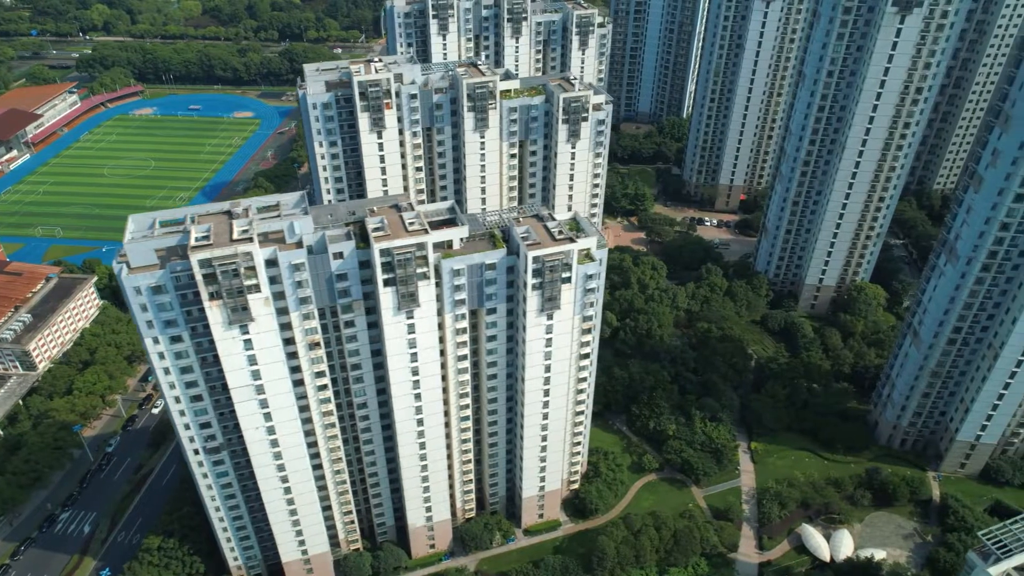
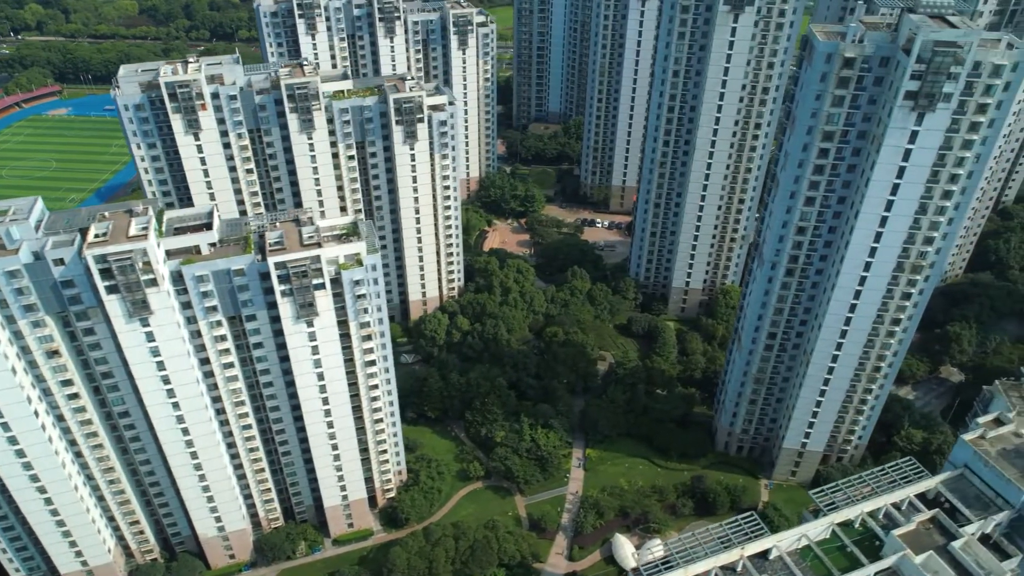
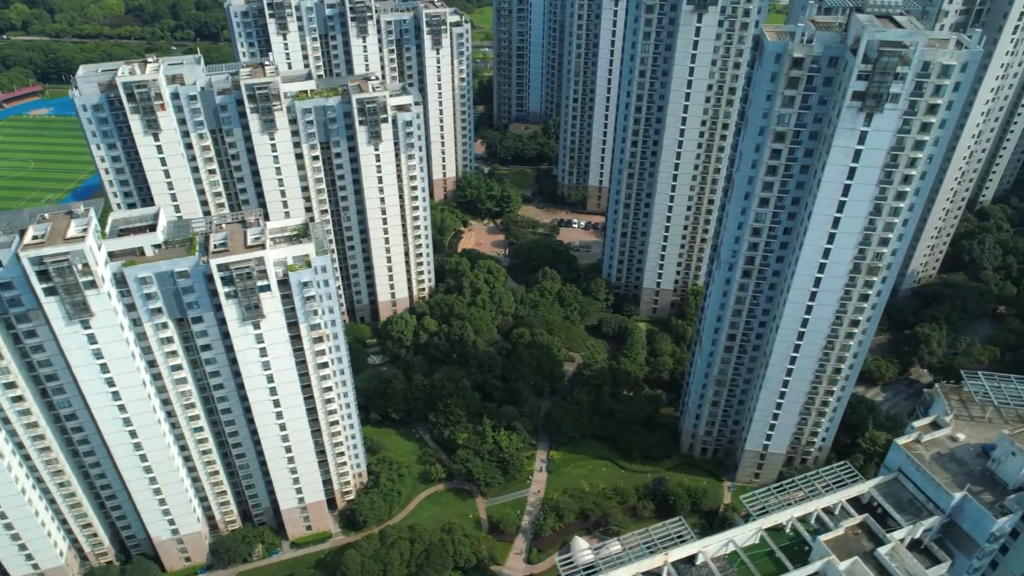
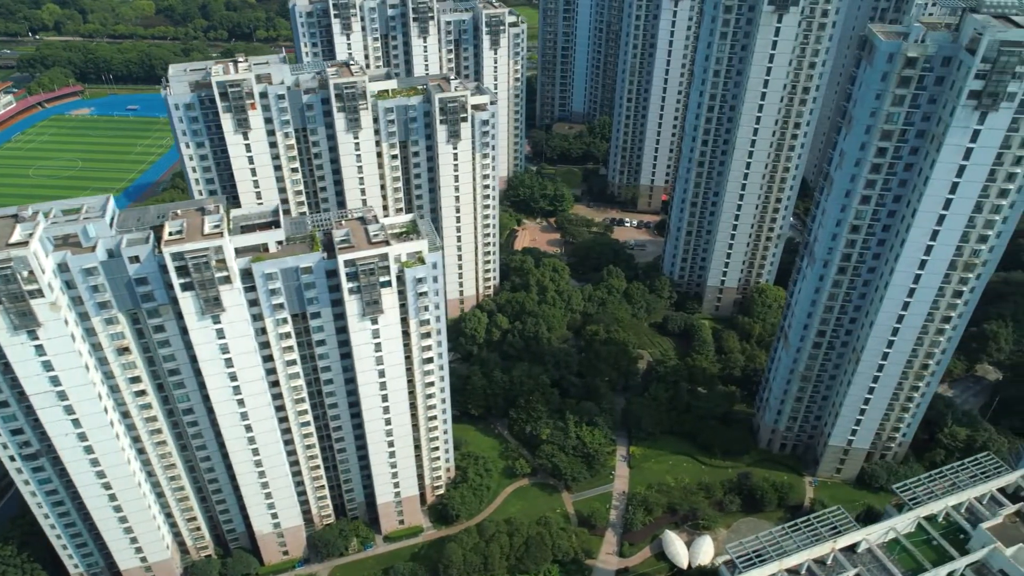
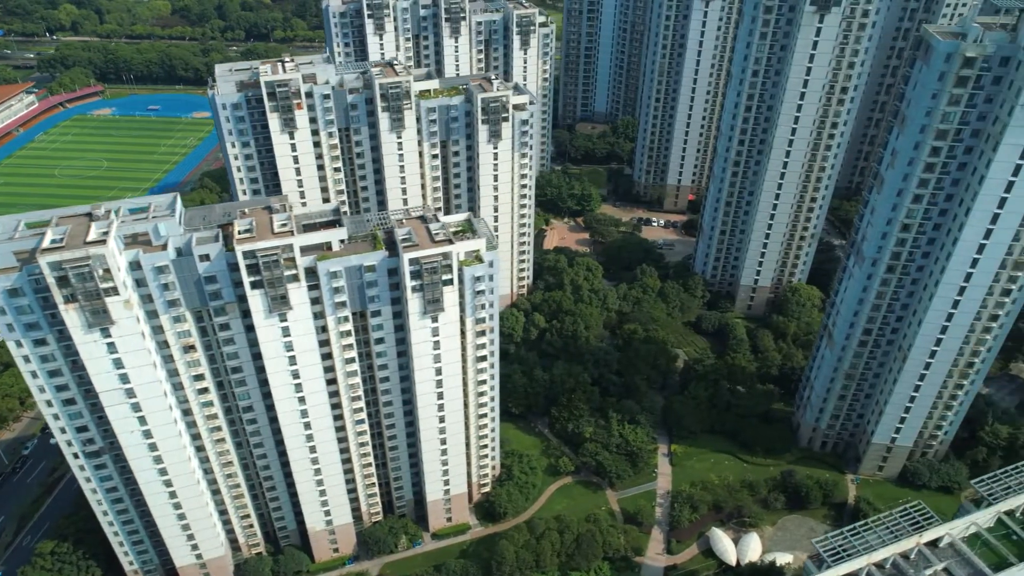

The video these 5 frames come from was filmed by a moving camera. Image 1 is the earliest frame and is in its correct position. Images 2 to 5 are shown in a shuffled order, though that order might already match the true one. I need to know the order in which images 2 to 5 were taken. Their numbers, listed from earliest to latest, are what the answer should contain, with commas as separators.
5, 4, 2, 3
